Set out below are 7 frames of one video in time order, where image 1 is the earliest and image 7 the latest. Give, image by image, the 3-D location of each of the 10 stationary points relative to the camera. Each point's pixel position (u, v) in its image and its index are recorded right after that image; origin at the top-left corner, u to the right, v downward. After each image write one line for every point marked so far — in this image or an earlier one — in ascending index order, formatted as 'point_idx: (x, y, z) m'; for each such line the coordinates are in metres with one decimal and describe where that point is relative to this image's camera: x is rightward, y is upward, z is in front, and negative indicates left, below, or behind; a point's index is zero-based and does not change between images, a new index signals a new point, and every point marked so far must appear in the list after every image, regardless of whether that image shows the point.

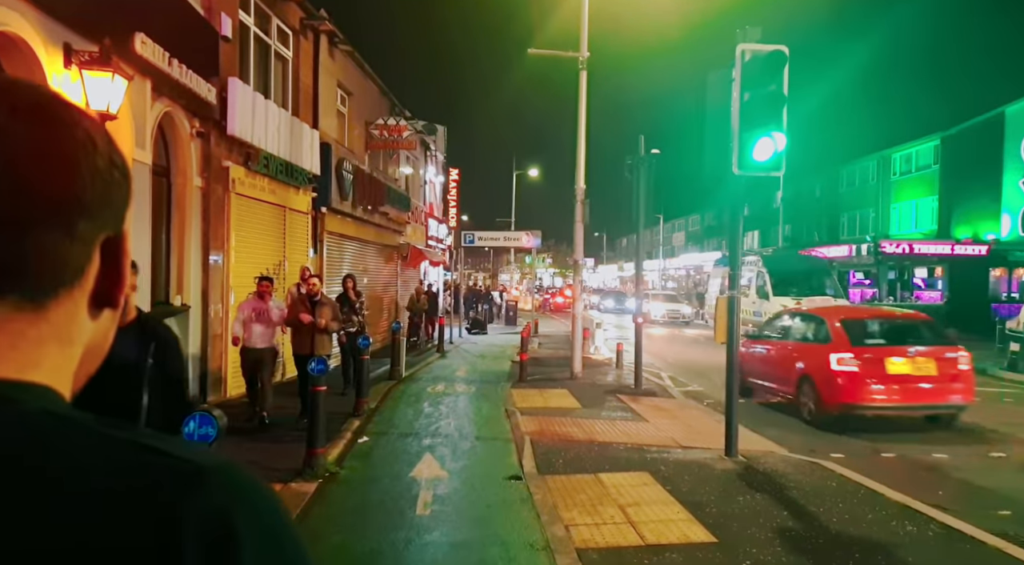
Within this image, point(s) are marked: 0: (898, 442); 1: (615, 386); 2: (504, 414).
0: (+4.8, -2.0, +8.7) m
1: (+1.8, -1.8, +12.5) m
2: (-0.1, -1.9, +9.9) m
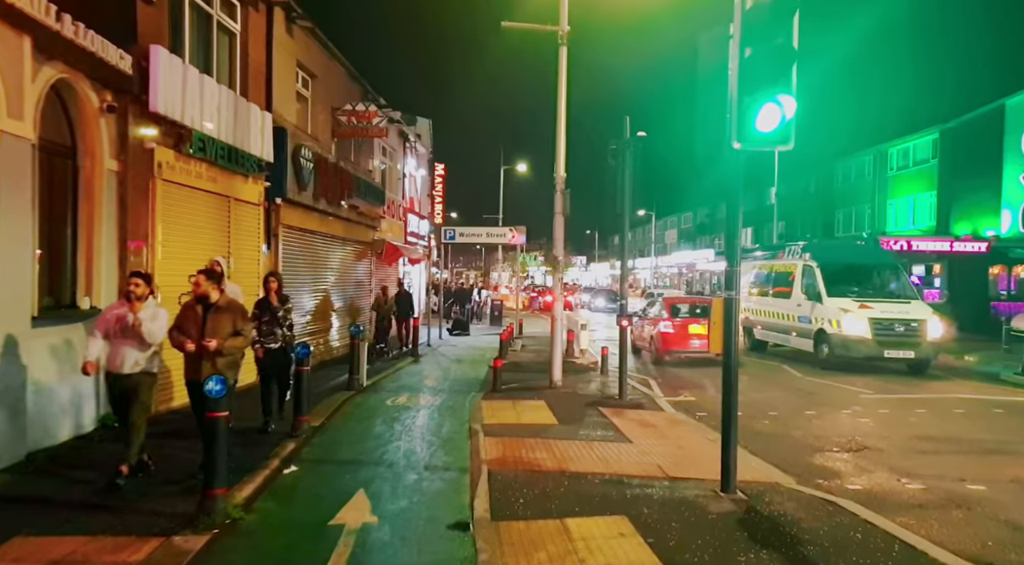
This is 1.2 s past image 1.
0: (+4.3, -1.9, +7.5) m
1: (+1.4, -1.8, +11.2) m
2: (-0.6, -1.8, +8.6) m
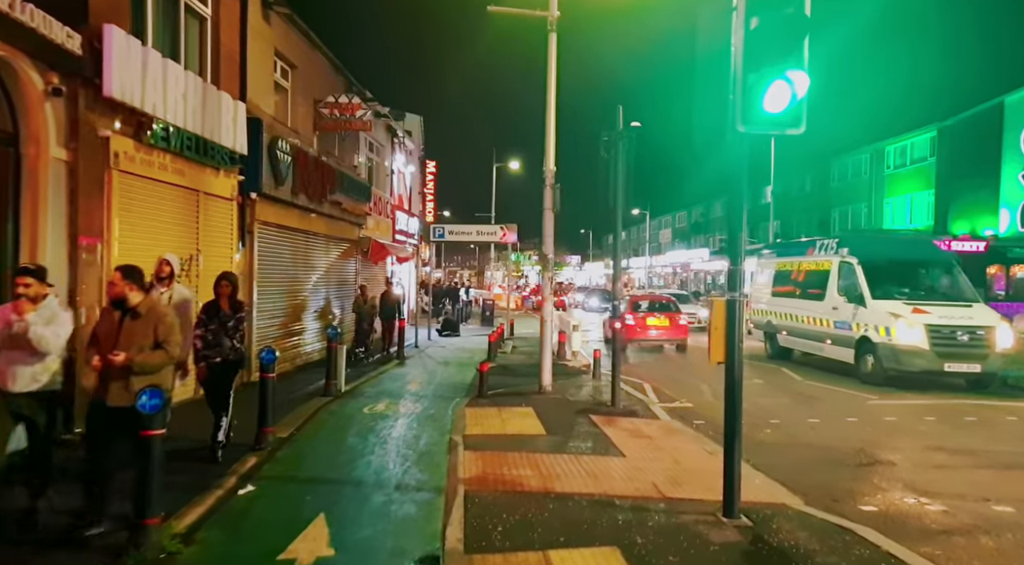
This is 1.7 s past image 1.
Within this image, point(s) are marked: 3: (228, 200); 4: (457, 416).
0: (+4.2, -1.9, +6.9) m
1: (+1.1, -1.8, +10.6) m
2: (-0.7, -1.8, +7.9) m
3: (-4.8, +1.4, +12.1) m
4: (-0.8, -1.9, +10.0) m
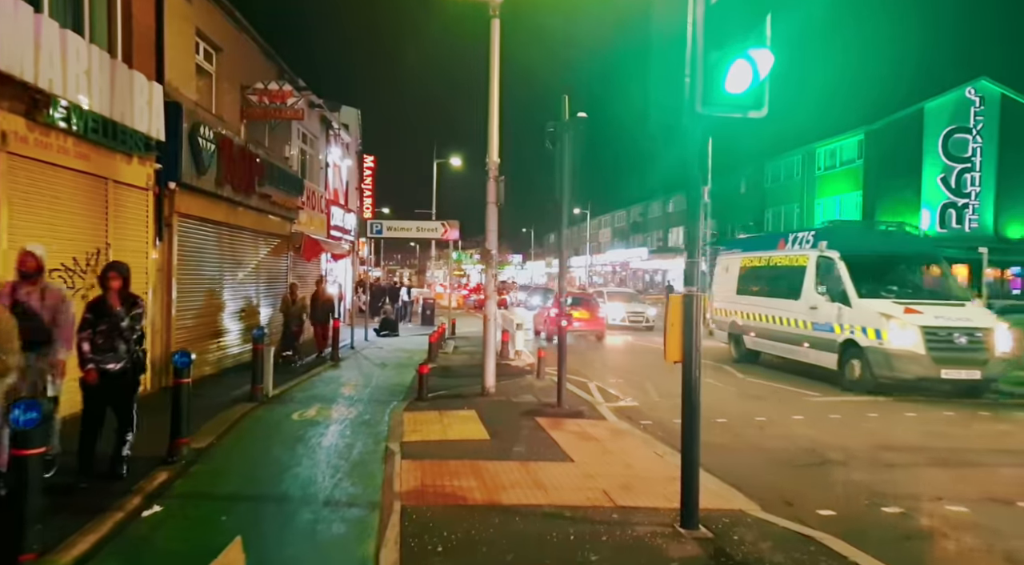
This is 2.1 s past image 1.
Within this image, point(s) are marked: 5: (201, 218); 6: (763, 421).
0: (+3.6, -1.9, +6.7) m
1: (+0.3, -1.8, +10.2) m
2: (-1.4, -1.8, +7.3) m
3: (-5.8, +1.5, +11.1) m
4: (-1.5, -1.8, +9.4) m
5: (-5.9, +1.2, +13.5) m
6: (+3.4, -1.9, +9.7) m
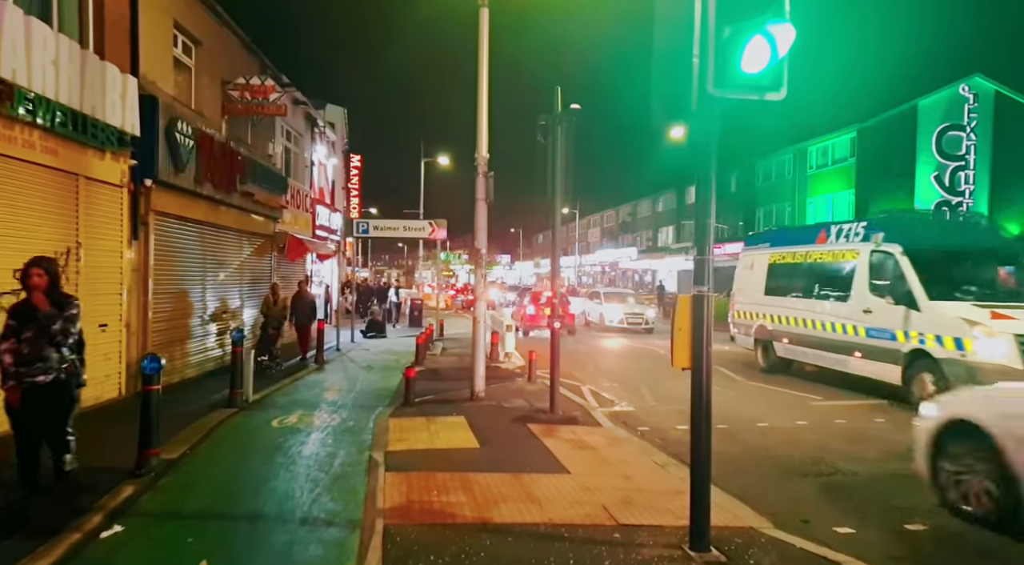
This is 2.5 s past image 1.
0: (+3.5, -1.9, +6.4) m
1: (+0.2, -1.8, +9.8) m
2: (-1.4, -1.8, +6.9) m
3: (-5.9, +1.4, +10.6) m
4: (-1.7, -1.8, +9.0) m
5: (-6.1, +1.2, +13.0) m
6: (+3.3, -1.9, +9.4) m
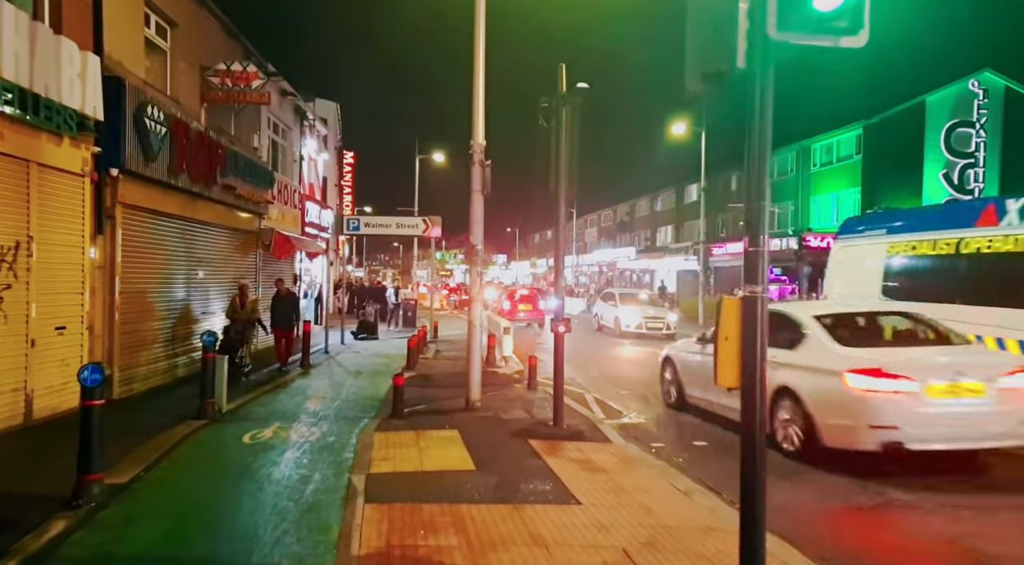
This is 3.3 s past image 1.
0: (+3.6, -1.9, +5.4) m
1: (+0.2, -1.8, +8.8) m
2: (-1.4, -1.8, +5.9) m
3: (-6.0, +1.5, +9.7) m
4: (-1.7, -1.8, +8.0) m
5: (-6.1, +1.2, +12.0) m
6: (+3.3, -1.9, +8.5) m
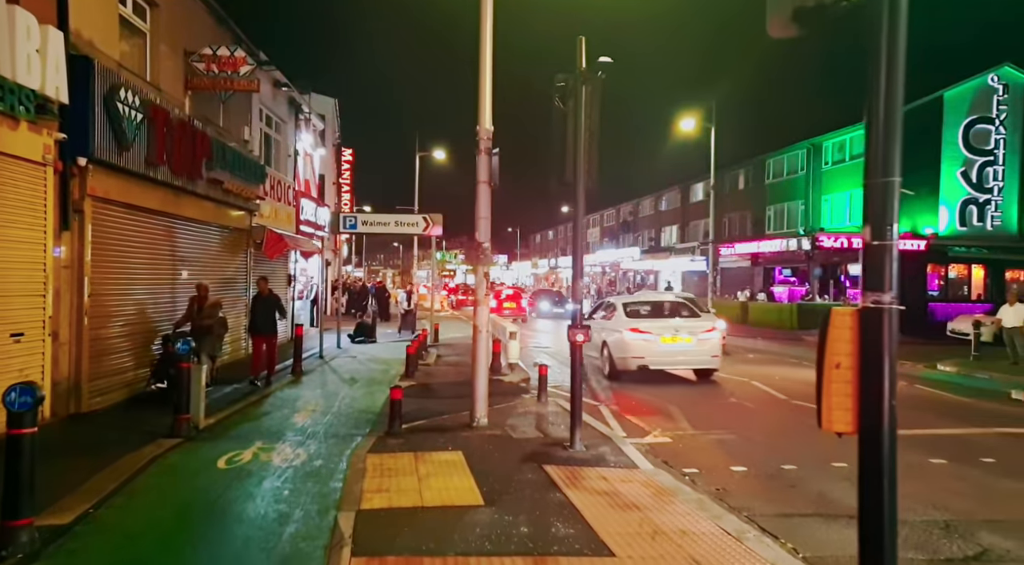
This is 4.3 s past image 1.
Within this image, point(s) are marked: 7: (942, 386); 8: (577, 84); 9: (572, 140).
0: (+3.7, -1.9, +4.4) m
1: (+0.3, -1.8, +7.8) m
2: (-1.3, -1.8, +4.9) m
3: (-5.8, +1.4, +8.7) m
4: (-1.5, -1.8, +7.0) m
5: (-6.0, +1.2, +11.0) m
6: (+3.4, -1.9, +7.5) m
7: (+8.5, -2.1, +13.9) m
8: (+0.7, +2.1, +7.6) m
9: (+0.7, +1.5, +7.6) m
